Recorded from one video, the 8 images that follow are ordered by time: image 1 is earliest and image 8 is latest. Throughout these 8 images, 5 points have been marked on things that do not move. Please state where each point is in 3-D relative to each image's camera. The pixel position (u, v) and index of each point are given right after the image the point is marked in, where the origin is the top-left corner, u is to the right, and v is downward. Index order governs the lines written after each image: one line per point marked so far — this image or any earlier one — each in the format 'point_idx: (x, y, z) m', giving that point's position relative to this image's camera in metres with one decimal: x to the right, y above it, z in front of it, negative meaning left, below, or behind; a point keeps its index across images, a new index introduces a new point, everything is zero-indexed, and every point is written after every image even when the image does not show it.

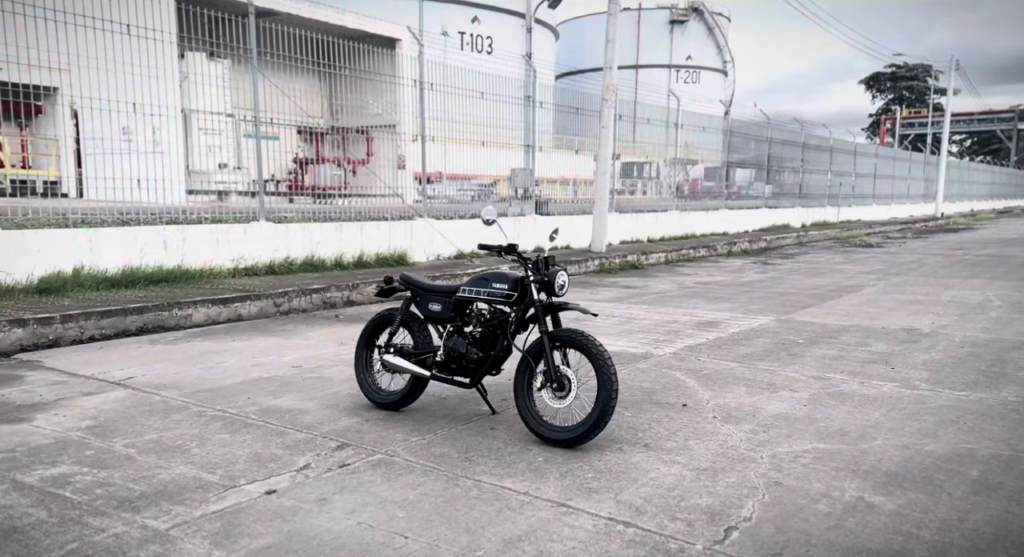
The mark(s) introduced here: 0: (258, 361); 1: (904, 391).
0: (-2.1, -0.7, +6.2) m
1: (+2.9, -0.8, +5.8) m
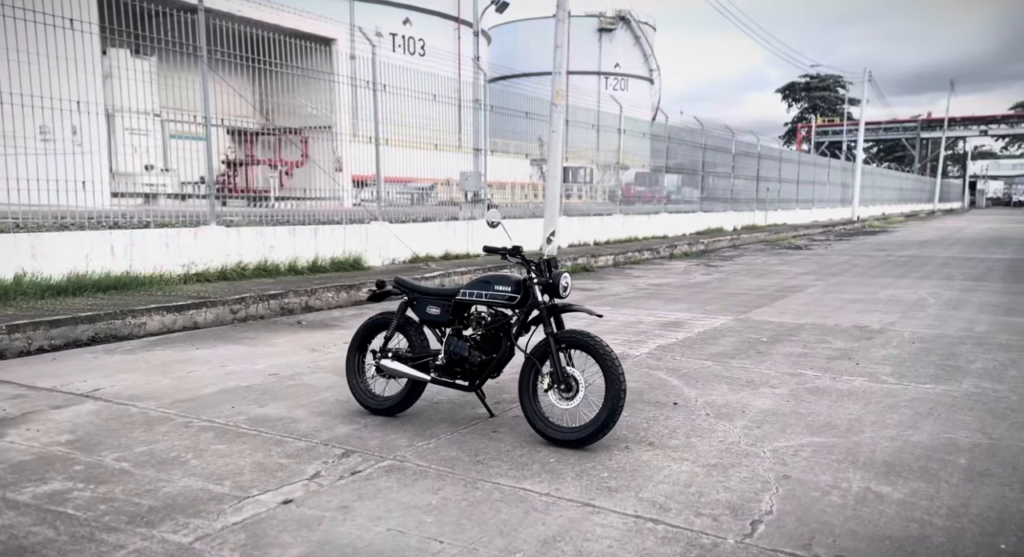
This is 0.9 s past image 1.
0: (-2.2, -0.7, +6.0) m
1: (+2.7, -0.8, +6.0) m
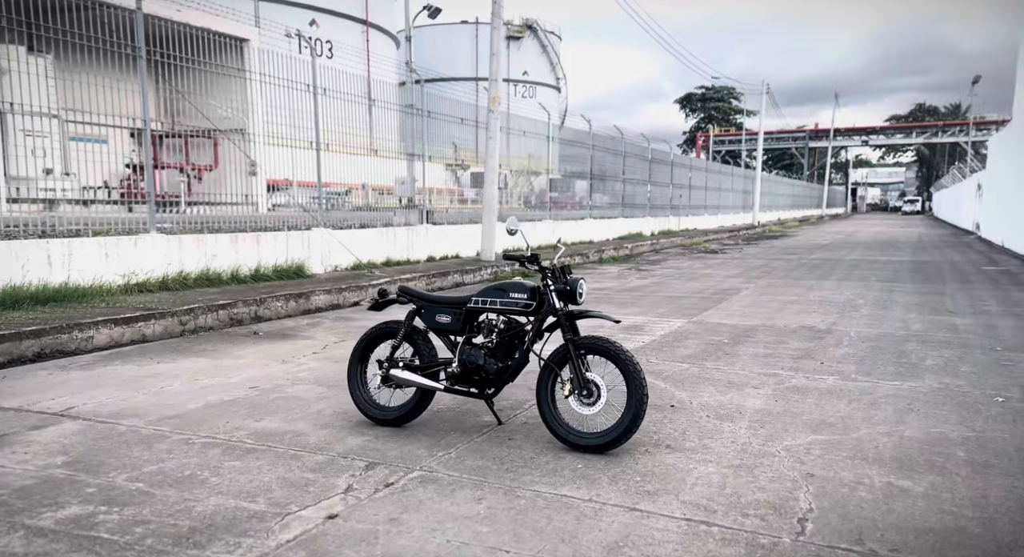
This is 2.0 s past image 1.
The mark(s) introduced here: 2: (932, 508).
0: (-2.3, -0.8, +5.8) m
1: (+2.6, -0.8, +6.2) m
2: (+1.7, -0.9, +3.1) m
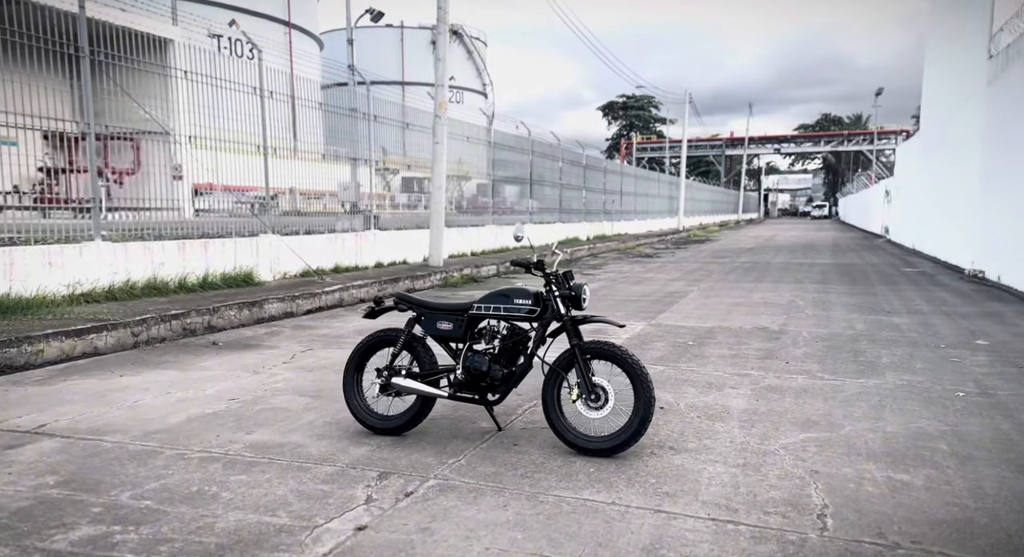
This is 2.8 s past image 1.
0: (-2.4, -0.9, +5.6) m
1: (+2.5, -0.8, +6.4) m
2: (+1.8, -0.9, +3.3) m
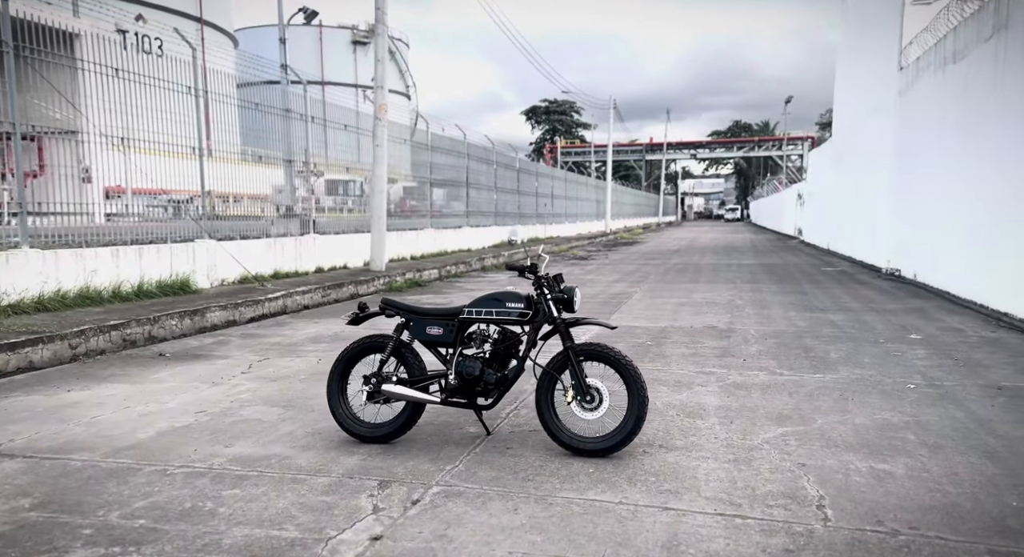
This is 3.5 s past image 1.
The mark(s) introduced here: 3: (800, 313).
0: (-2.6, -0.9, +5.4) m
1: (+2.2, -0.8, +6.6) m
2: (+1.8, -0.9, +3.4) m
3: (+4.8, -0.6, +13.0) m
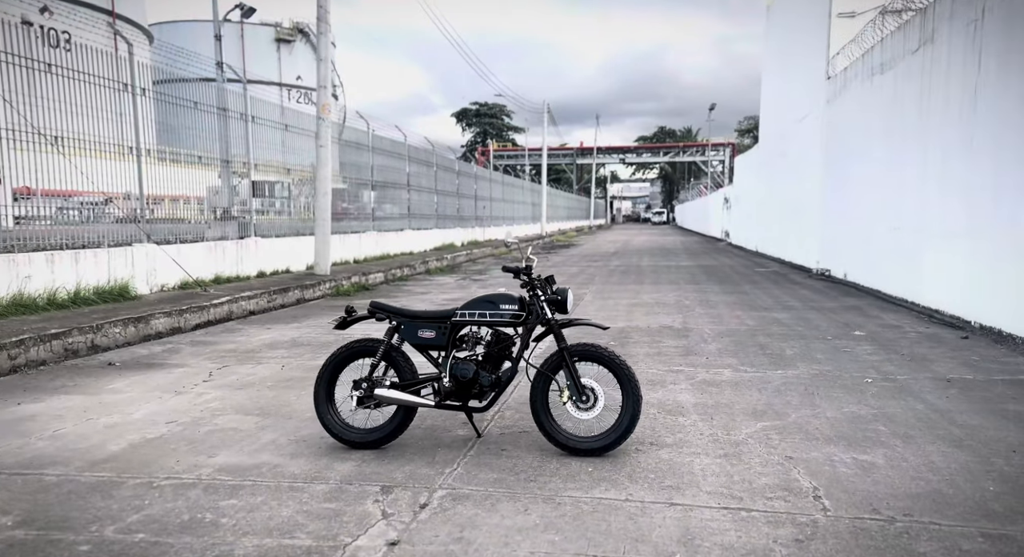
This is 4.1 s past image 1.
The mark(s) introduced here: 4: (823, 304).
0: (-2.7, -1.0, +5.2) m
1: (+2.0, -0.8, +6.8) m
2: (+1.8, -0.9, +3.6) m
3: (+4.1, -0.6, +13.4) m
4: (+5.3, -0.4, +13.3) m
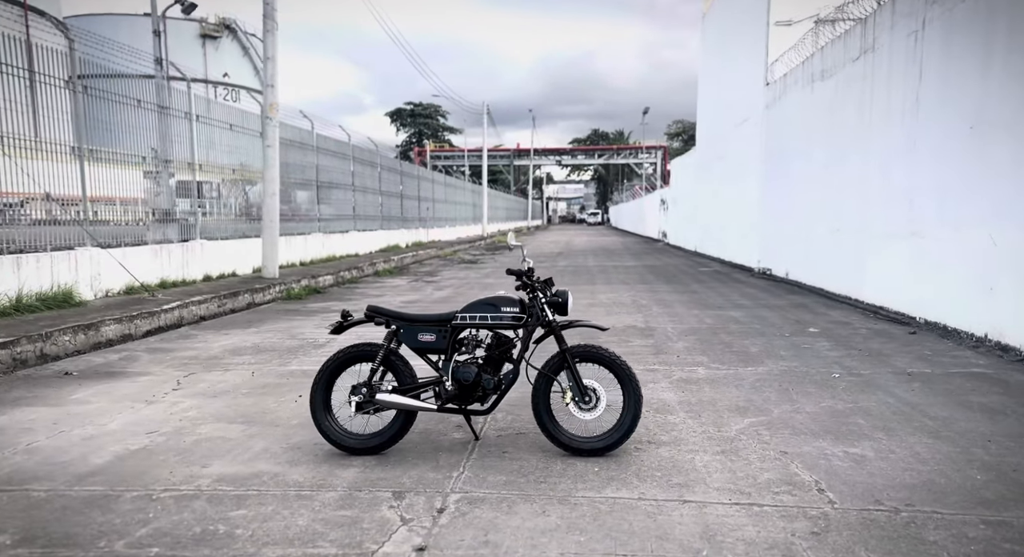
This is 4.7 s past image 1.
0: (-2.8, -1.0, +5.0) m
1: (+1.8, -0.8, +6.9) m
2: (+1.9, -0.9, +3.7) m
3: (+3.4, -0.6, +13.6) m
4: (+4.7, -0.4, +13.7) m
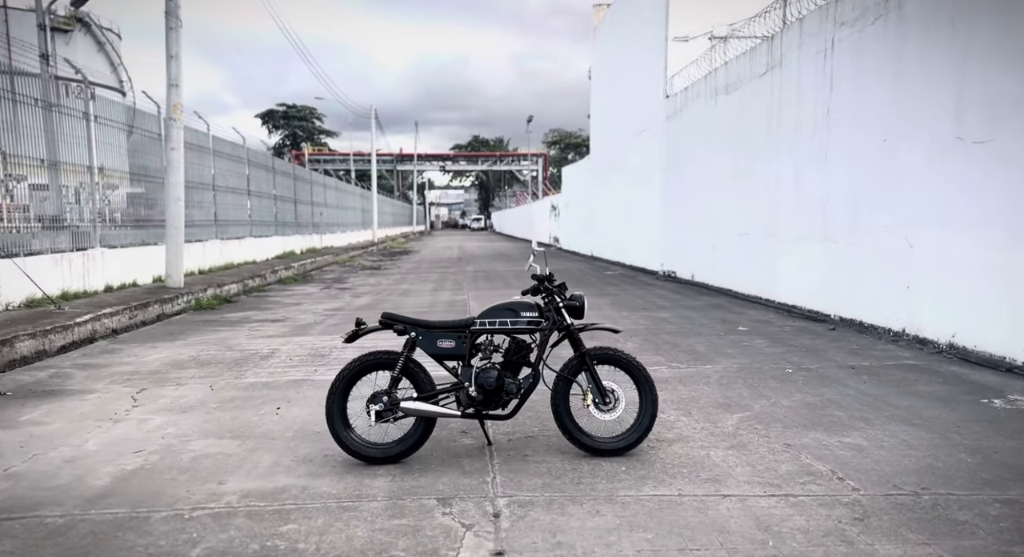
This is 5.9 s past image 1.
0: (-2.8, -1.1, +4.8) m
1: (+1.5, -0.9, +7.2) m
2: (+2.0, -0.9, +4.0) m
3: (+2.3, -0.6, +14.1) m
4: (+3.6, -0.4, +14.2) m
